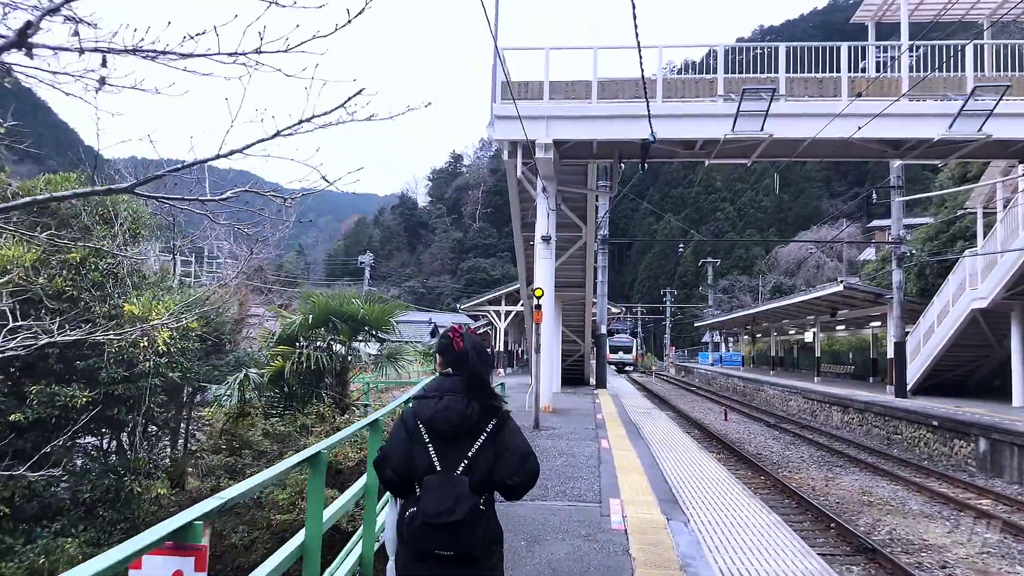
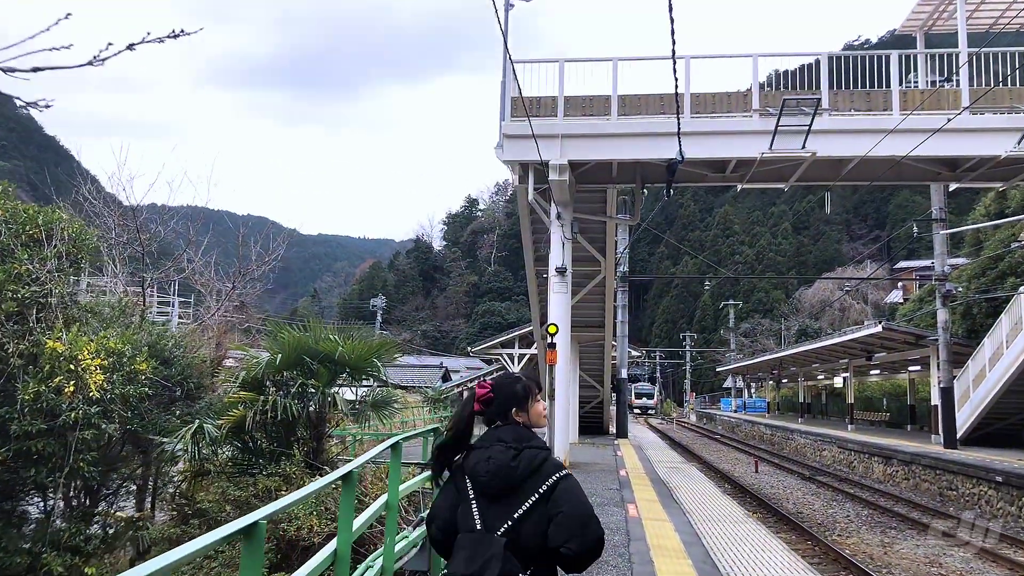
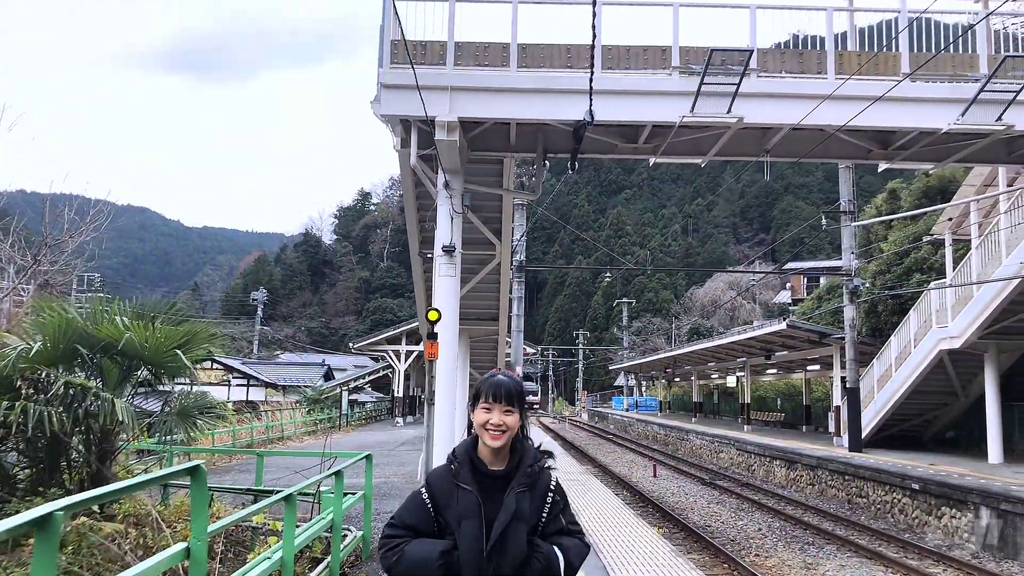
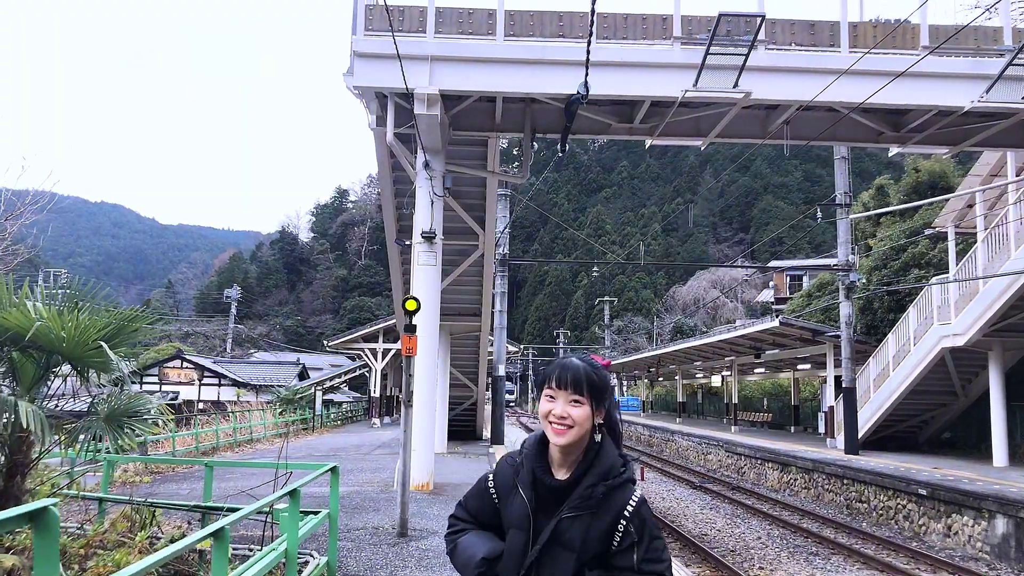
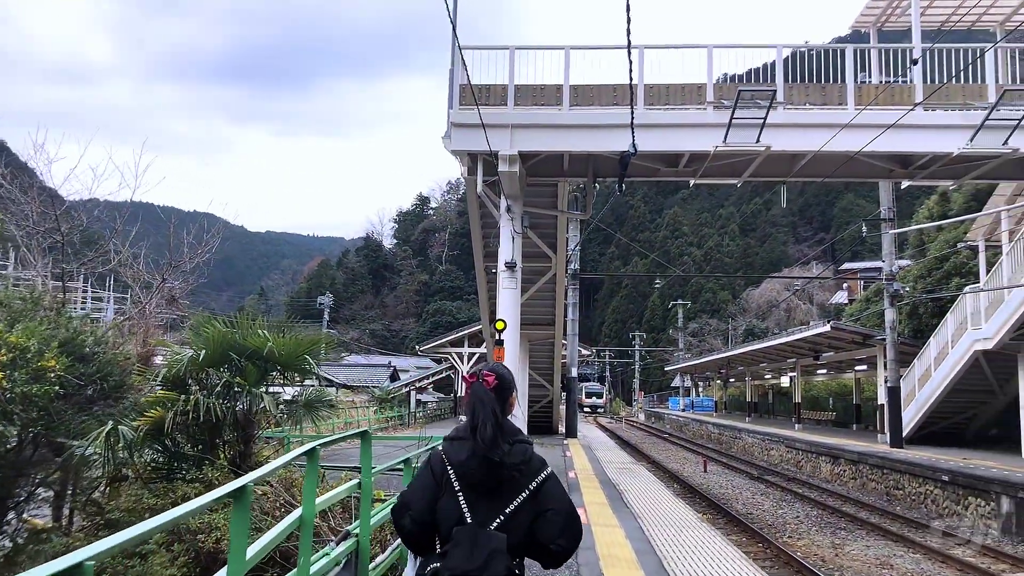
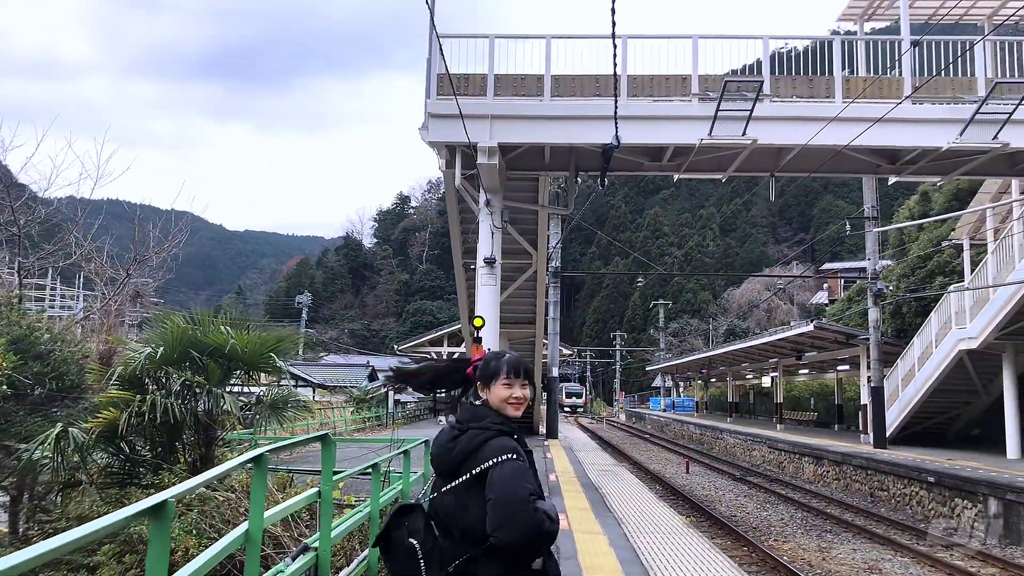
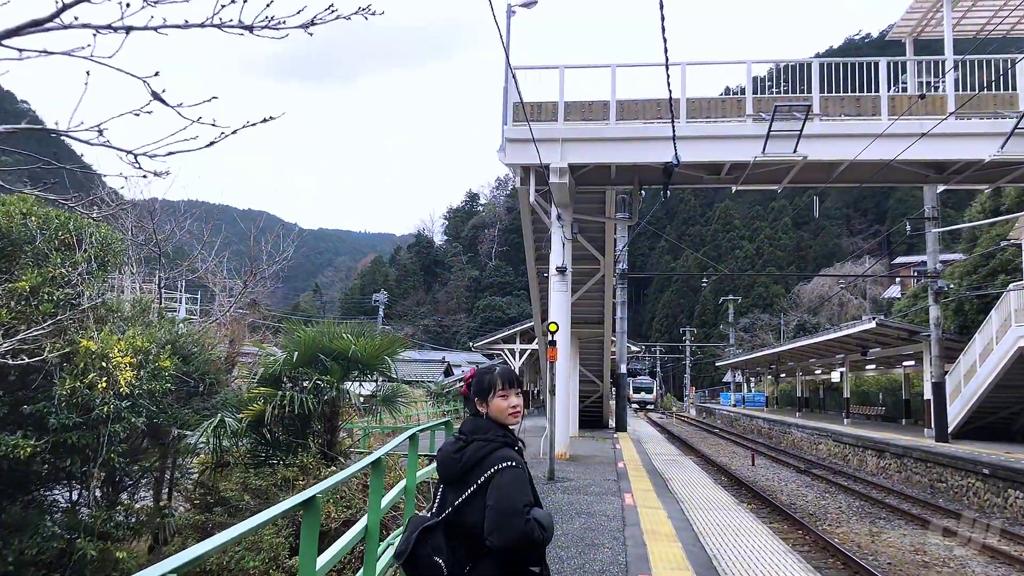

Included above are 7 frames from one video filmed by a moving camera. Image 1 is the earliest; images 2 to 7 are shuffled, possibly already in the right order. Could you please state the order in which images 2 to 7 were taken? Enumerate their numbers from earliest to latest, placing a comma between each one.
7, 2, 5, 6, 3, 4
